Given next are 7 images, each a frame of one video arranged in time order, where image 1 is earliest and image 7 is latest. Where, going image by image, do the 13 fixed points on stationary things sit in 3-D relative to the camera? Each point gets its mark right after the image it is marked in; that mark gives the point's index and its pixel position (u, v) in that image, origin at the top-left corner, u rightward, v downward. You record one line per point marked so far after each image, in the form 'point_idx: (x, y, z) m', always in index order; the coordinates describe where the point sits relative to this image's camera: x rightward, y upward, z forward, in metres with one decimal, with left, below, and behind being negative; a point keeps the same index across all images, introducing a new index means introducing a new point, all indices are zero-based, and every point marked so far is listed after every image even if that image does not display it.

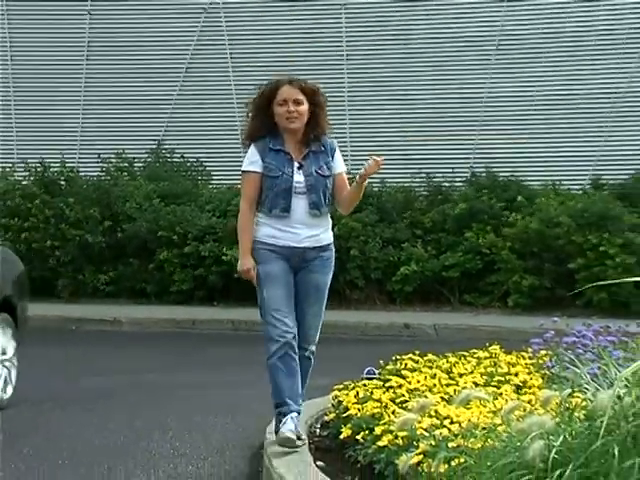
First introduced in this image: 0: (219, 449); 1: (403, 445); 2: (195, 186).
0: (-0.6, -1.1, +6.0) m
1: (+0.3, -0.9, +5.0) m
2: (-1.9, +0.6, +14.8) m
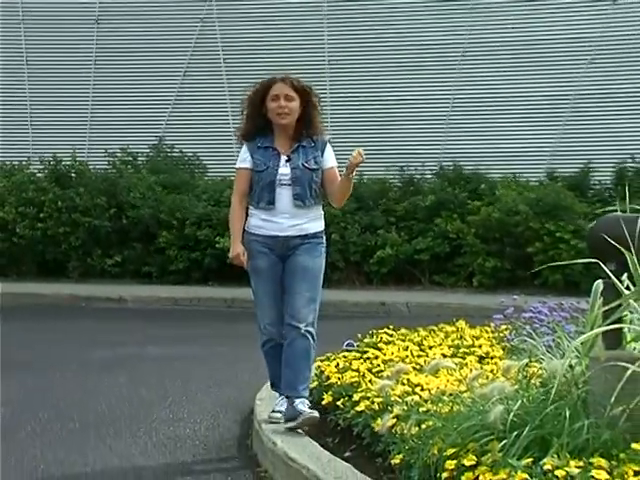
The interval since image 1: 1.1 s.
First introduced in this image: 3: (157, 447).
0: (-0.7, -1.0, +6.5) m
1: (+0.3, -0.8, +5.5) m
2: (-1.8, +0.9, +15.3) m
3: (-0.9, -1.1, +5.8) m
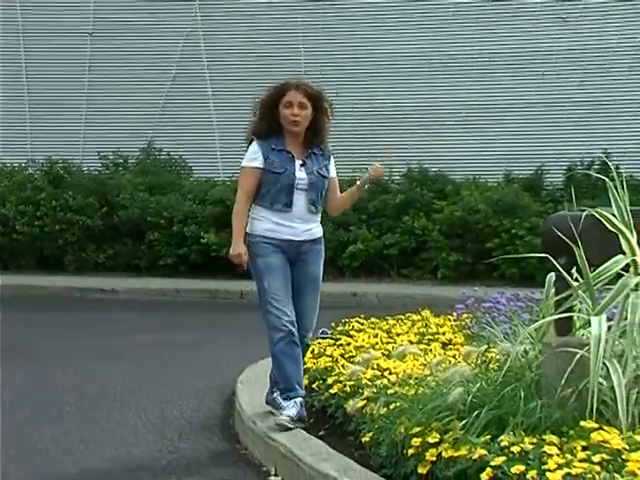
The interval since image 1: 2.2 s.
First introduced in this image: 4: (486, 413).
0: (-0.8, -1.0, +6.9) m
1: (+0.2, -0.8, +5.9) m
2: (-2.0, +0.9, +15.7) m
3: (-1.0, -1.1, +6.2) m
4: (+0.8, -0.8, +5.2) m
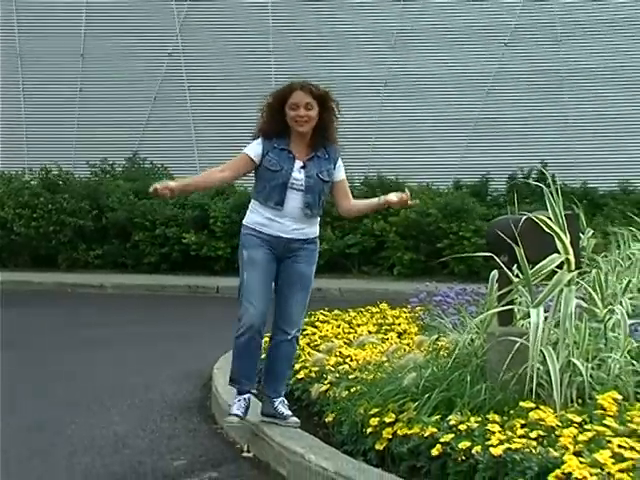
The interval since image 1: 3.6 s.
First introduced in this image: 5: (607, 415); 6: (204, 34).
0: (-1.0, -1.0, +7.5) m
1: (0.0, -0.8, +6.5) m
2: (-2.3, +0.9, +16.3) m
3: (-1.2, -1.1, +6.8) m
4: (+0.6, -0.8, +5.8) m
5: (+1.4, -0.9, +5.4) m
6: (-1.8, +3.3, +17.4) m
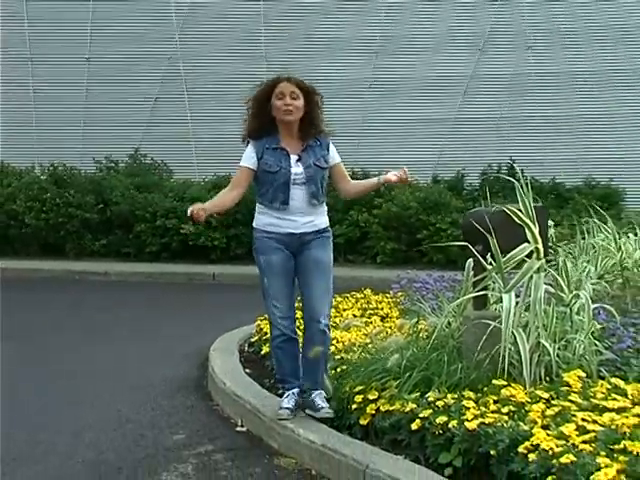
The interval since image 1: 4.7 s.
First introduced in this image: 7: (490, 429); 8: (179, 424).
0: (-1.1, -0.9, +8.0) m
1: (-0.1, -0.8, +7.0) m
2: (-2.4, +1.0, +16.7) m
3: (-1.3, -1.0, +7.3) m
4: (+0.6, -0.8, +6.3) m
5: (+1.4, -0.8, +5.9) m
6: (-1.9, +3.4, +17.8) m
7: (+0.9, -1.0, +5.5) m
8: (-0.9, -1.1, +6.7) m
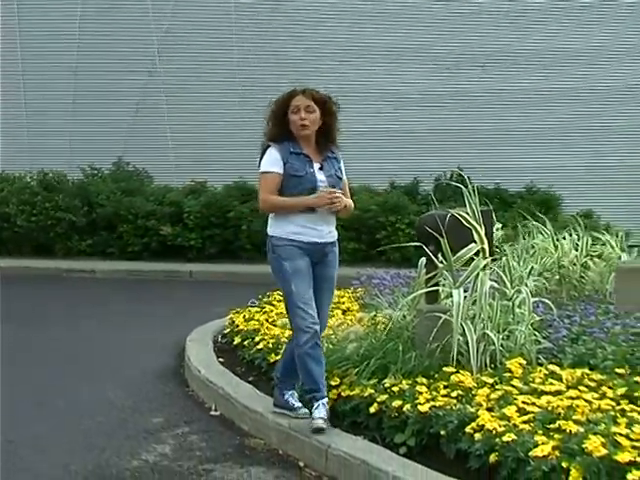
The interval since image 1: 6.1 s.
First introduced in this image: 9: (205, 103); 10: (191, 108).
0: (-1.3, -0.9, +8.6) m
1: (-0.3, -0.8, +7.6) m
2: (-2.8, +0.9, +17.3) m
3: (-1.5, -1.0, +7.9) m
4: (+0.3, -0.8, +6.9) m
5: (+1.2, -0.8, +6.5) m
6: (-2.3, +3.3, +18.5) m
7: (+0.7, -1.0, +6.2) m
8: (-1.1, -1.1, +7.3) m
9: (-2.0, +2.3, +18.6) m
10: (-2.2, +2.2, +18.6) m
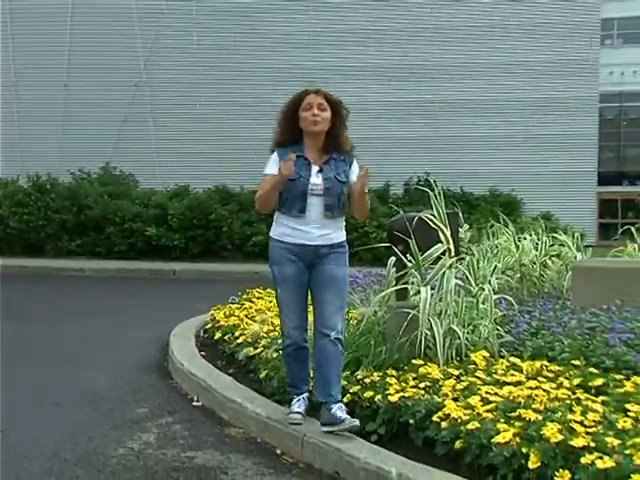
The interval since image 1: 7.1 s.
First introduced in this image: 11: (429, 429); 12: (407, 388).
0: (-1.5, -0.9, +9.0) m
1: (-0.5, -0.8, +8.0) m
2: (-3.1, +0.8, +17.7) m
3: (-1.7, -1.0, +8.3) m
4: (+0.2, -0.8, +7.4) m
5: (+1.0, -0.8, +7.0) m
6: (-2.7, +3.2, +18.9) m
7: (+0.5, -1.0, +6.6) m
8: (-1.3, -1.1, +7.7) m
9: (-2.3, +2.2, +19.0) m
10: (-2.5, +2.2, +19.0) m
11: (+0.6, -1.1, +6.3) m
12: (+0.5, -0.9, +6.8) m
